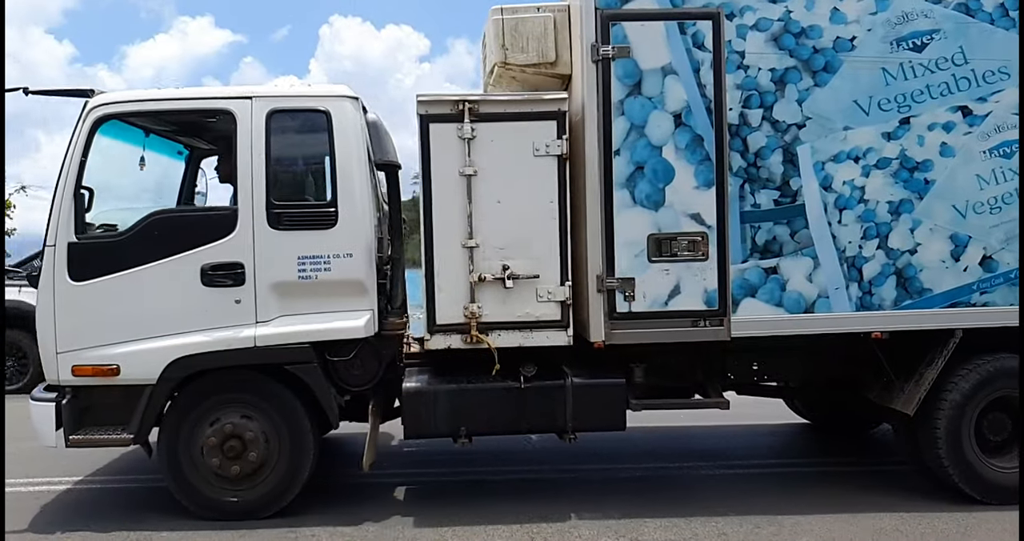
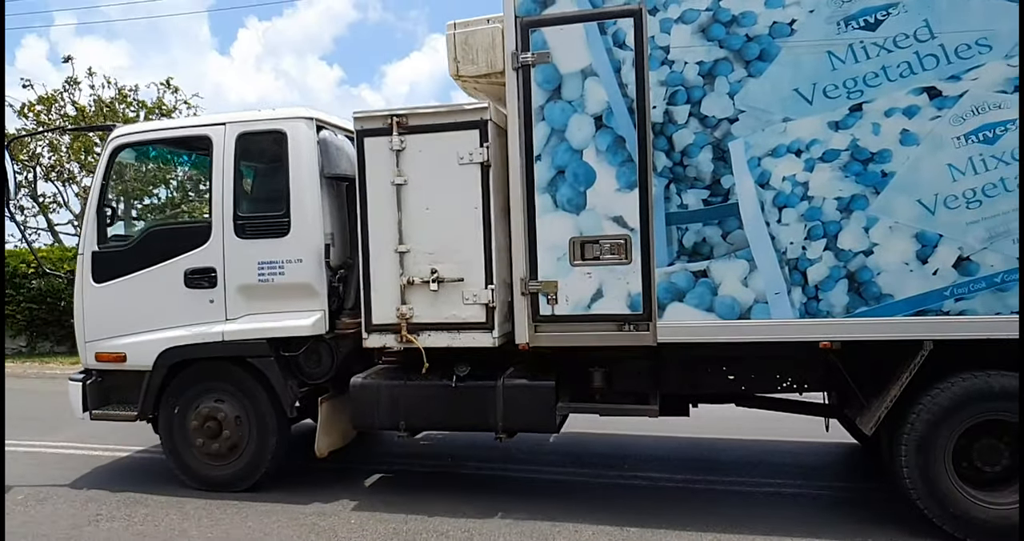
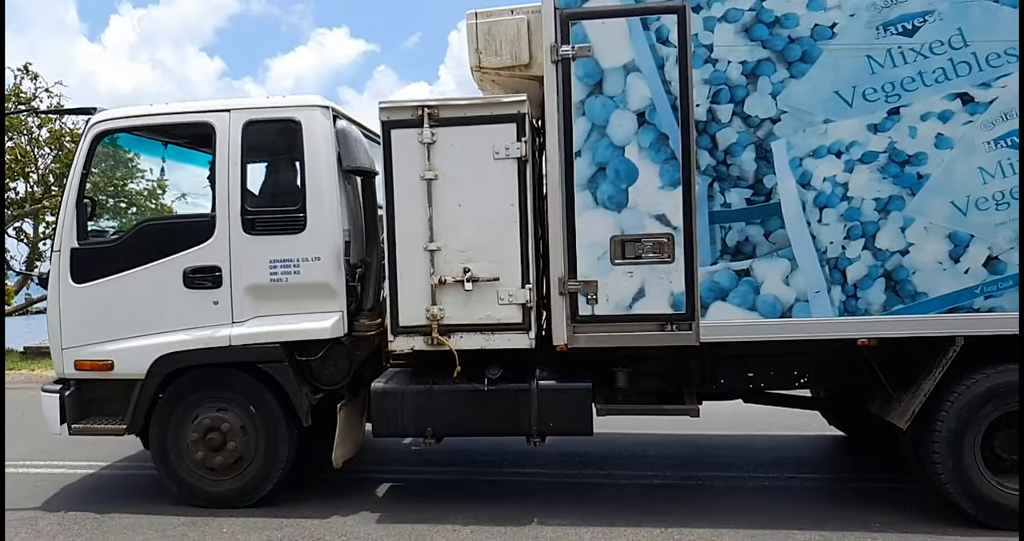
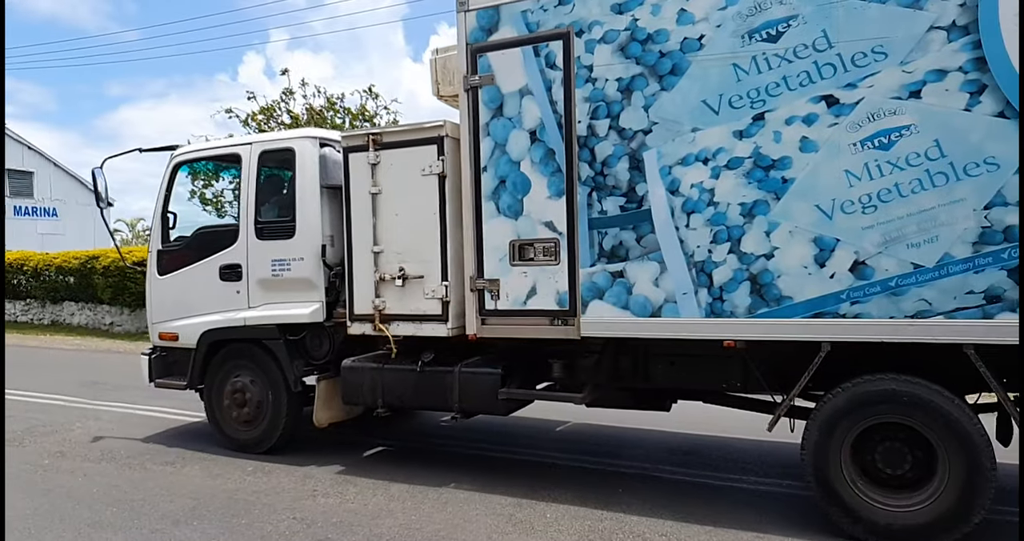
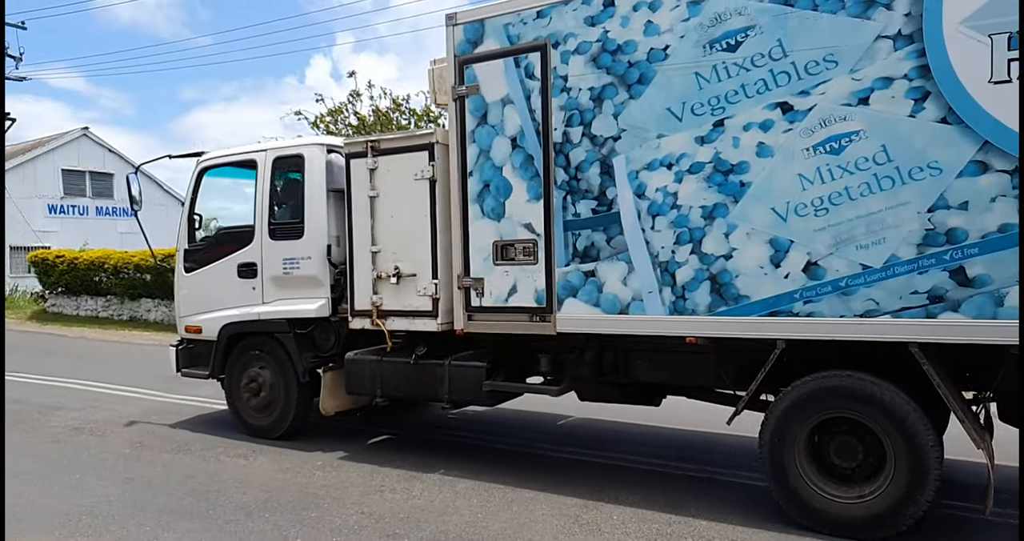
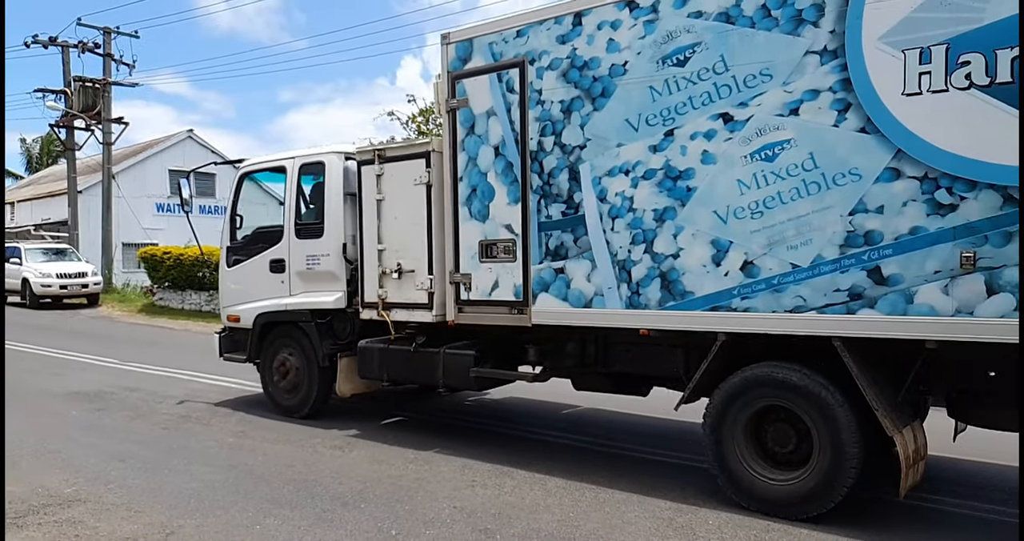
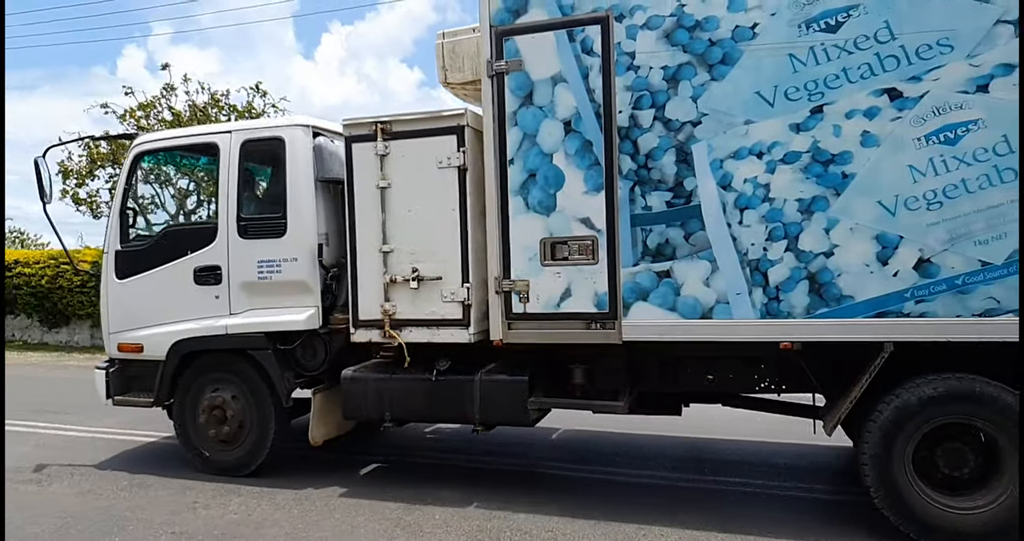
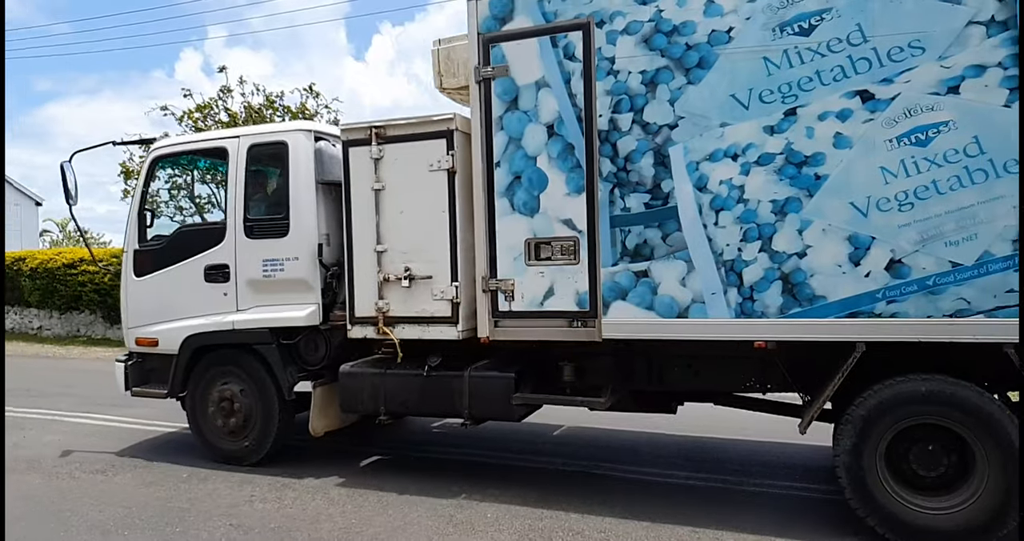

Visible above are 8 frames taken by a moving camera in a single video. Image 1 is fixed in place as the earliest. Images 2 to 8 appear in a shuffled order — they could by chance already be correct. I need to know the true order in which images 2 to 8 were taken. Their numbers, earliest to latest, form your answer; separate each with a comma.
3, 2, 7, 8, 4, 5, 6
